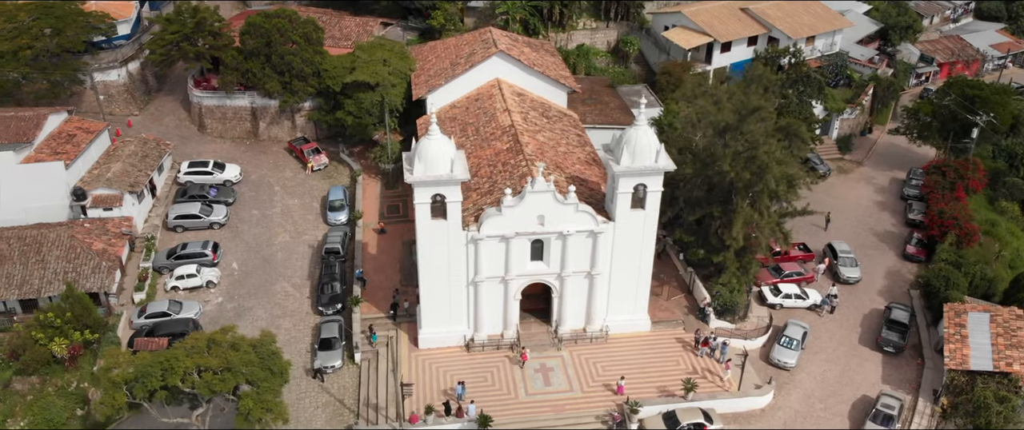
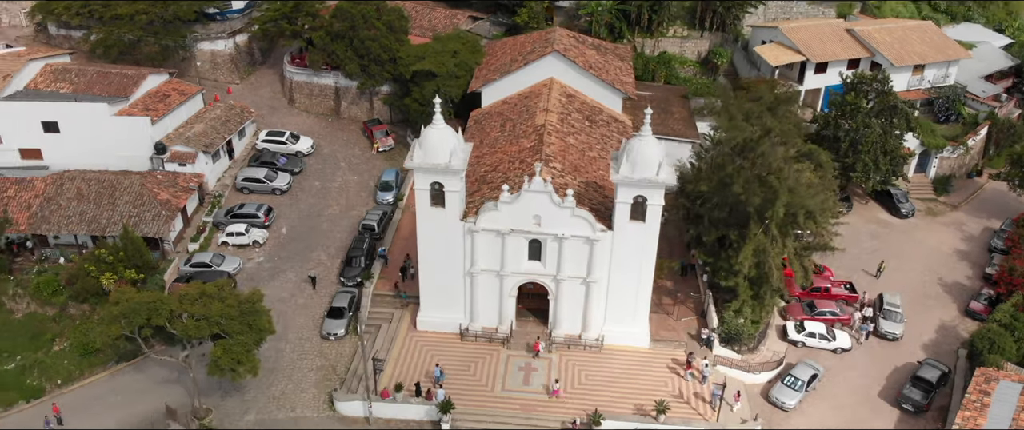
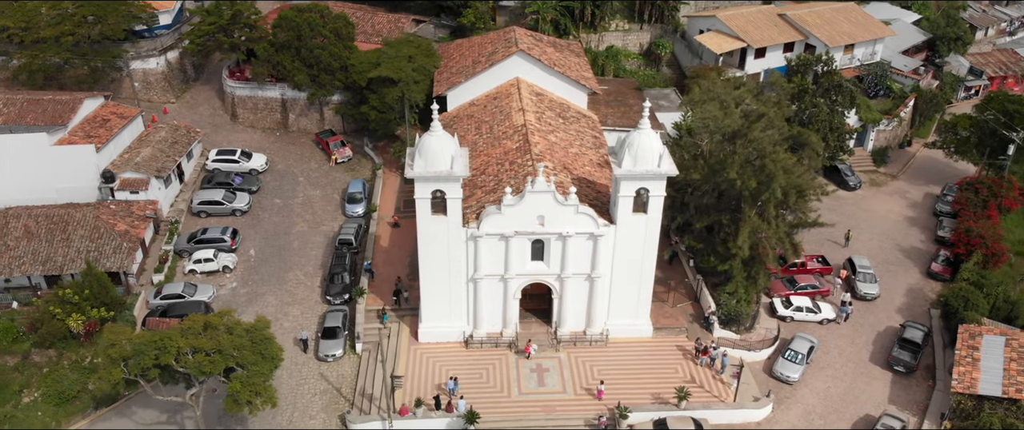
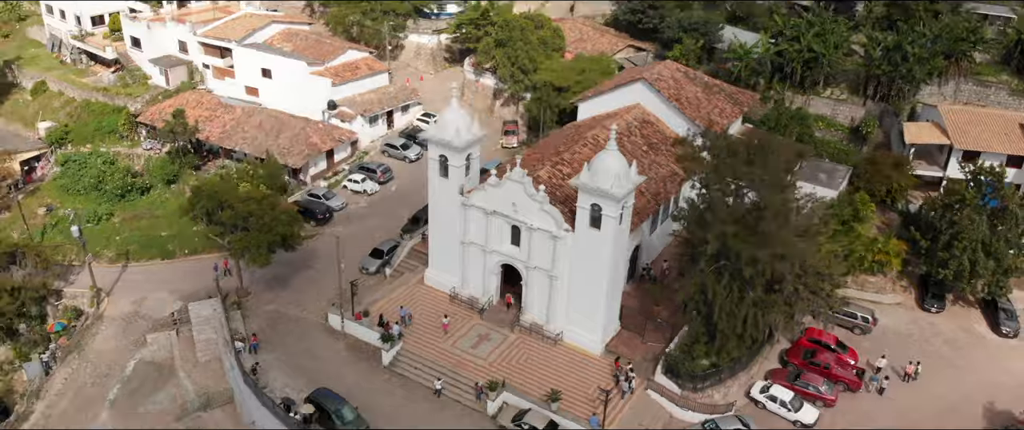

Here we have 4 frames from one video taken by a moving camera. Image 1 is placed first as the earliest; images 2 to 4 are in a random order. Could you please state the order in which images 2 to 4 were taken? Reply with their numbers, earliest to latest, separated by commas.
3, 2, 4
